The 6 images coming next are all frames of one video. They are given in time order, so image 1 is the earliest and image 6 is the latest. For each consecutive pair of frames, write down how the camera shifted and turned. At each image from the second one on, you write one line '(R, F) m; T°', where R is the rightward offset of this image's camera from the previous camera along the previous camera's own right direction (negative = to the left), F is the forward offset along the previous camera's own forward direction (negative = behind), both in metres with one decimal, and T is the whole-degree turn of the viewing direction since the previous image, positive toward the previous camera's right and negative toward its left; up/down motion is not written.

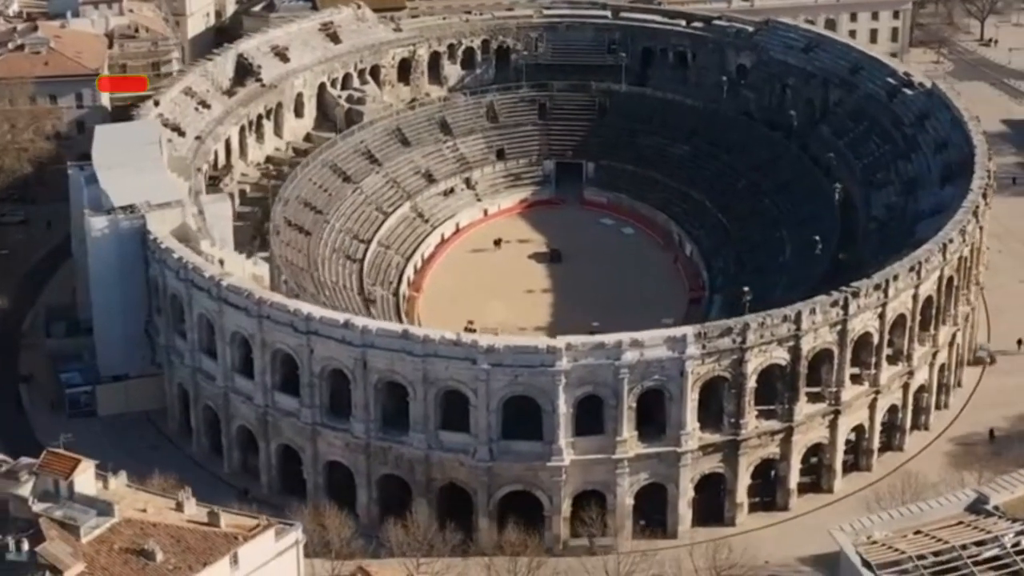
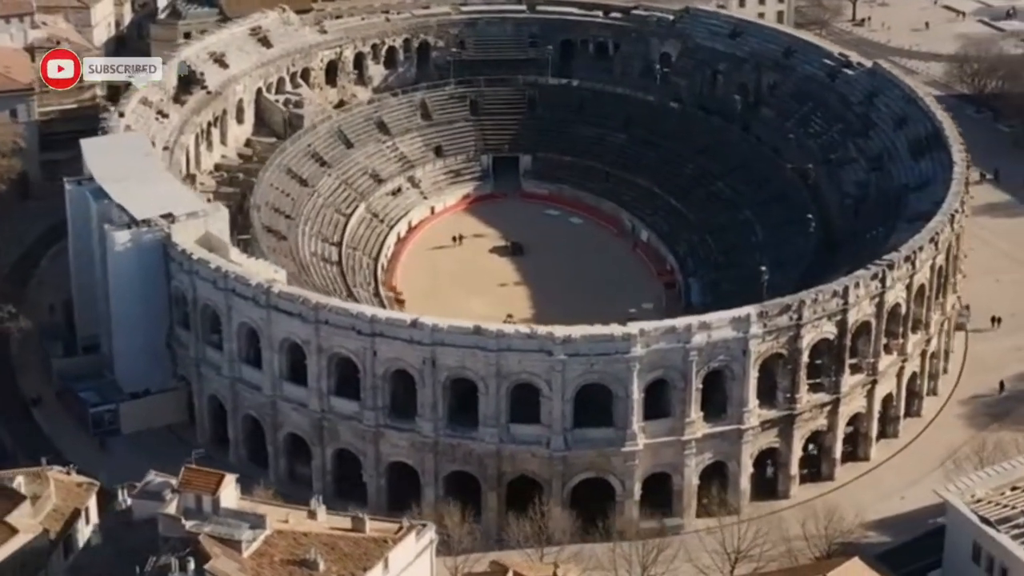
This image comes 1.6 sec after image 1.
(-15.6, +0.1) m; +8°
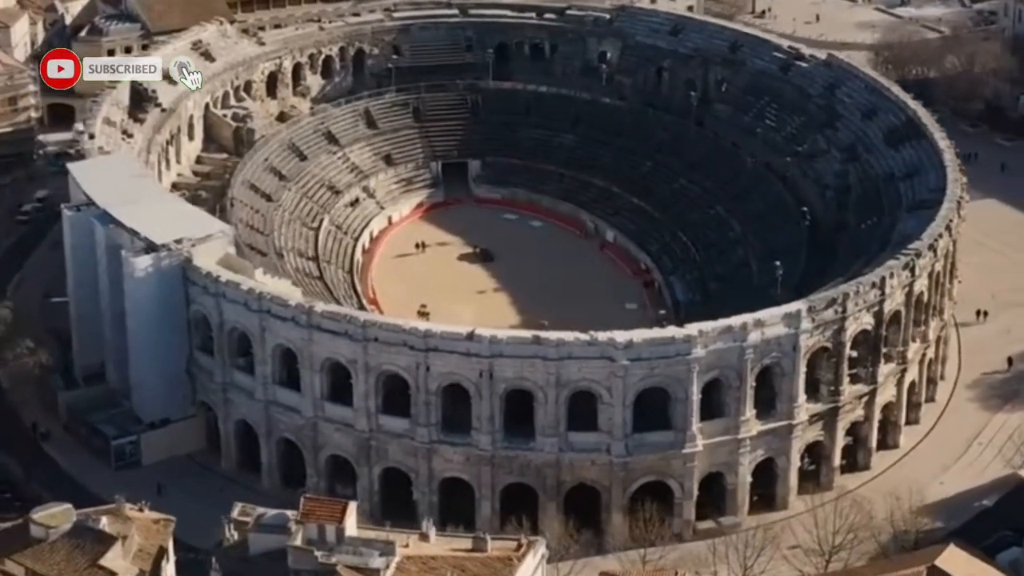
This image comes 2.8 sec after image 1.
(-12.4, +1.6) m; +7°
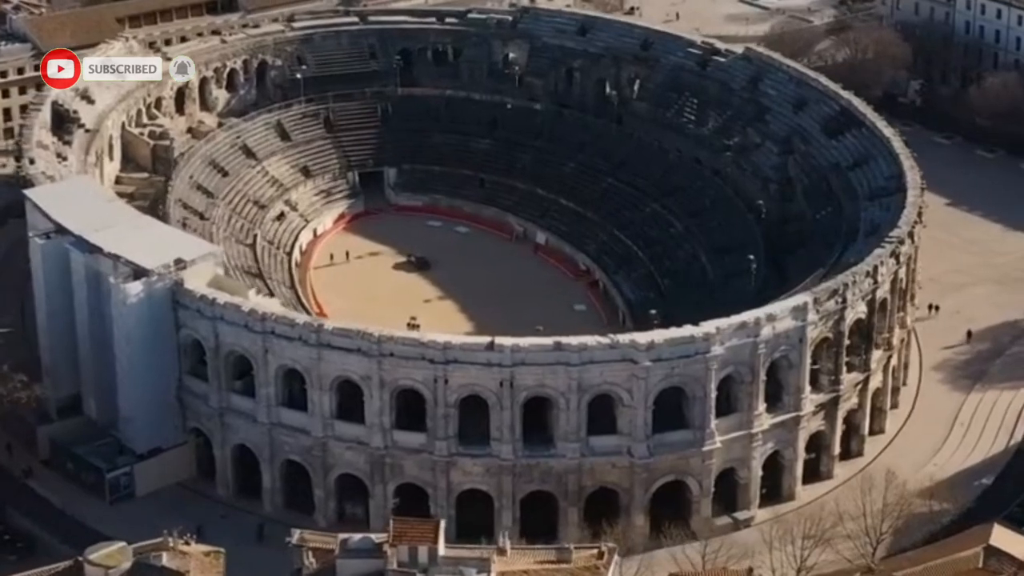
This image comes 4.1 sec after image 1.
(-11.5, +1.3) m; +7°
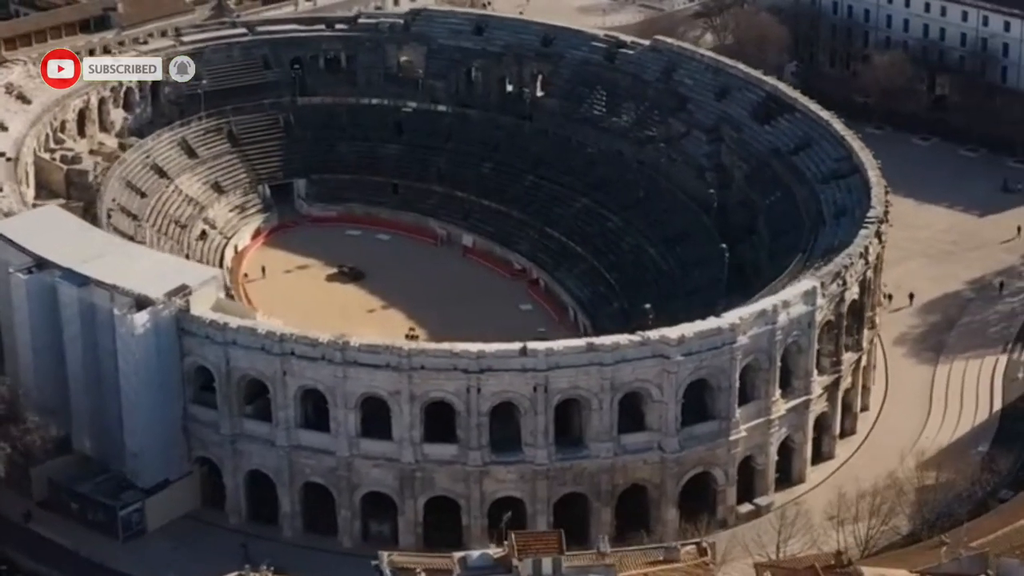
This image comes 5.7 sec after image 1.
(-13.4, +1.4) m; +8°
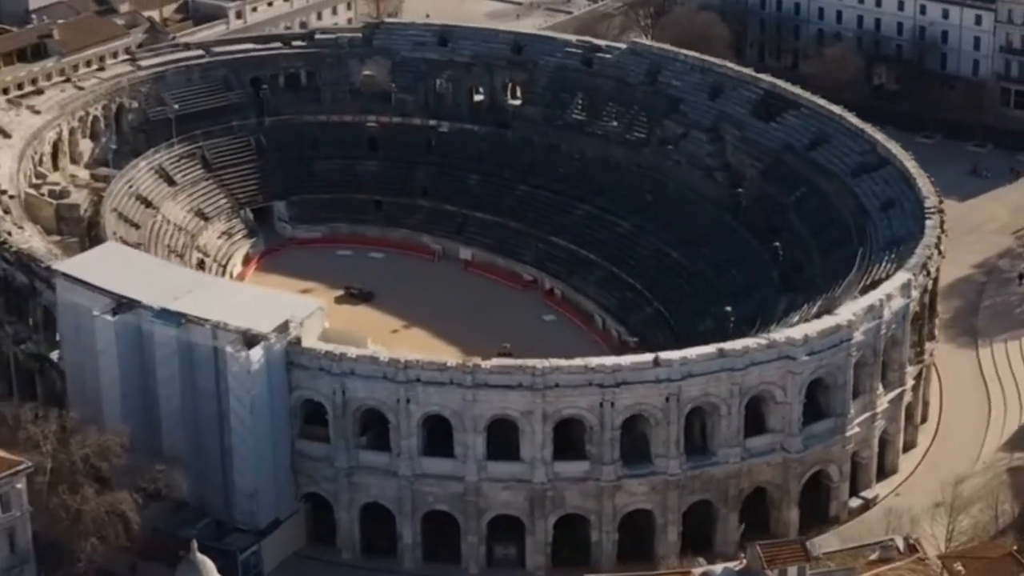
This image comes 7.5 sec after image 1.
(-17.0, +2.3) m; +8°
